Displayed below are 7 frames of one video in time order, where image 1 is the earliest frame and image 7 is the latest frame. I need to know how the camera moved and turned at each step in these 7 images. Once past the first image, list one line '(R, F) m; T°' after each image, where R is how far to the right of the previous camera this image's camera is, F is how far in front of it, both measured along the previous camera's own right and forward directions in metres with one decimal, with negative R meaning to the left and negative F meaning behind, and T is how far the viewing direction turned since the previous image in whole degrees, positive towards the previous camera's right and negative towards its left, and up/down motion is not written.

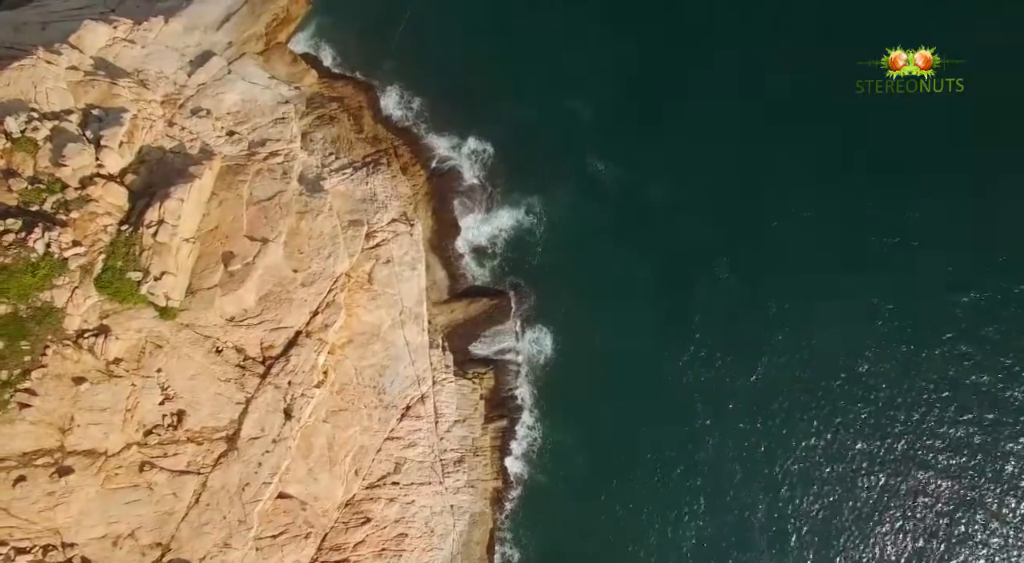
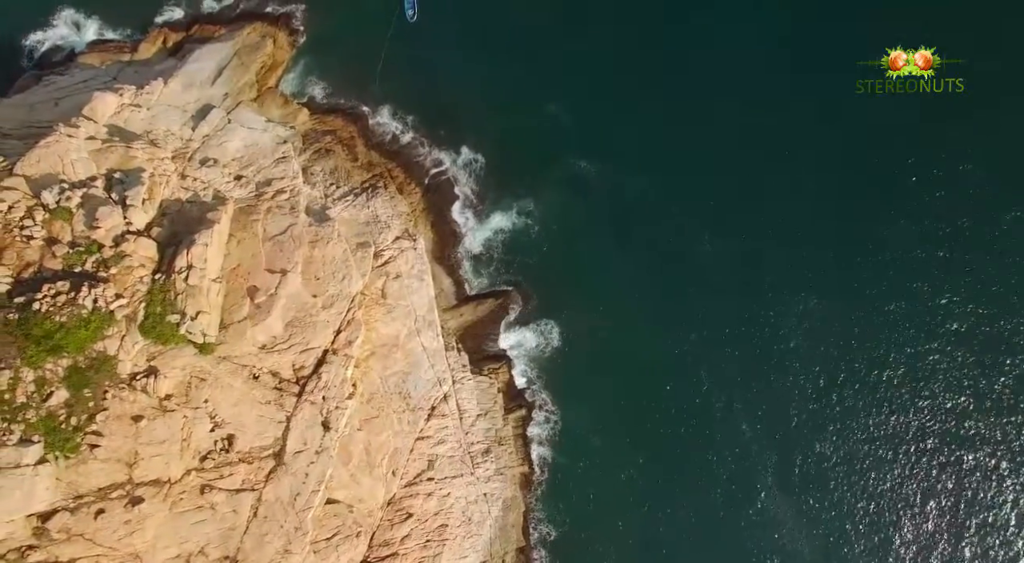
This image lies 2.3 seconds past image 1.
(0.0, -4.1) m; 0°
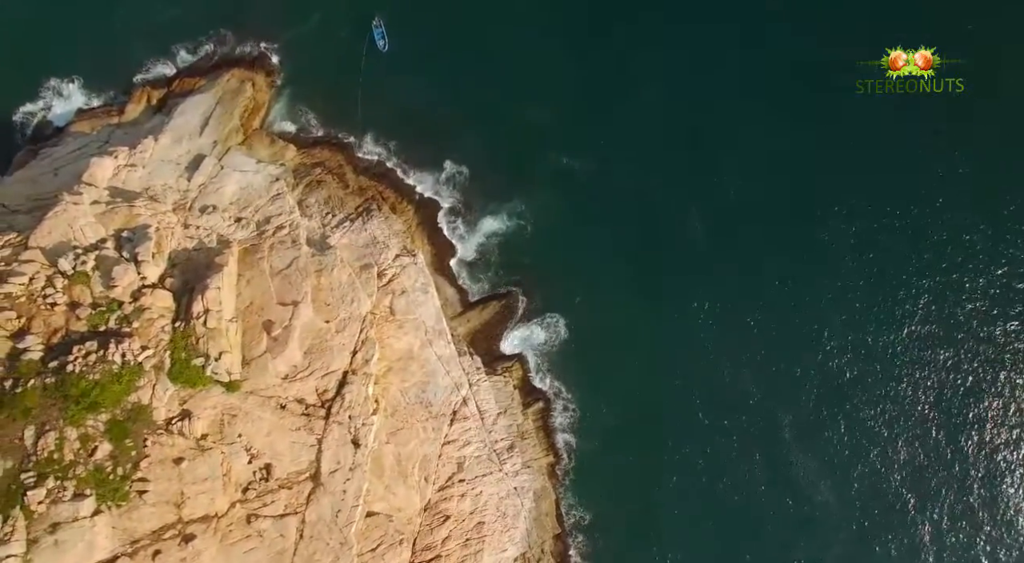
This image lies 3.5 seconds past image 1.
(0.0, -2.2) m; 0°
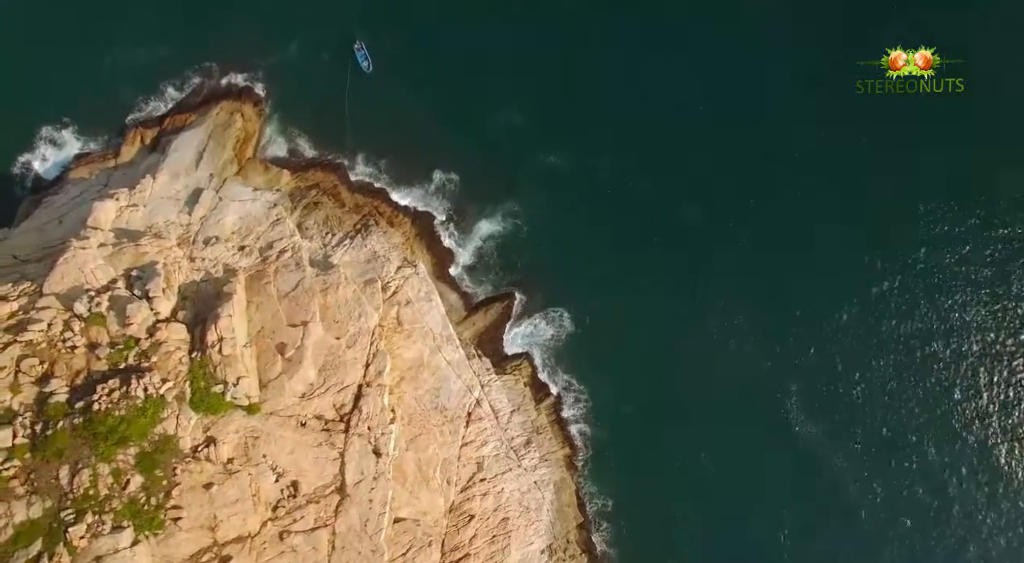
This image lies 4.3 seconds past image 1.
(0.0, -1.5) m; 0°
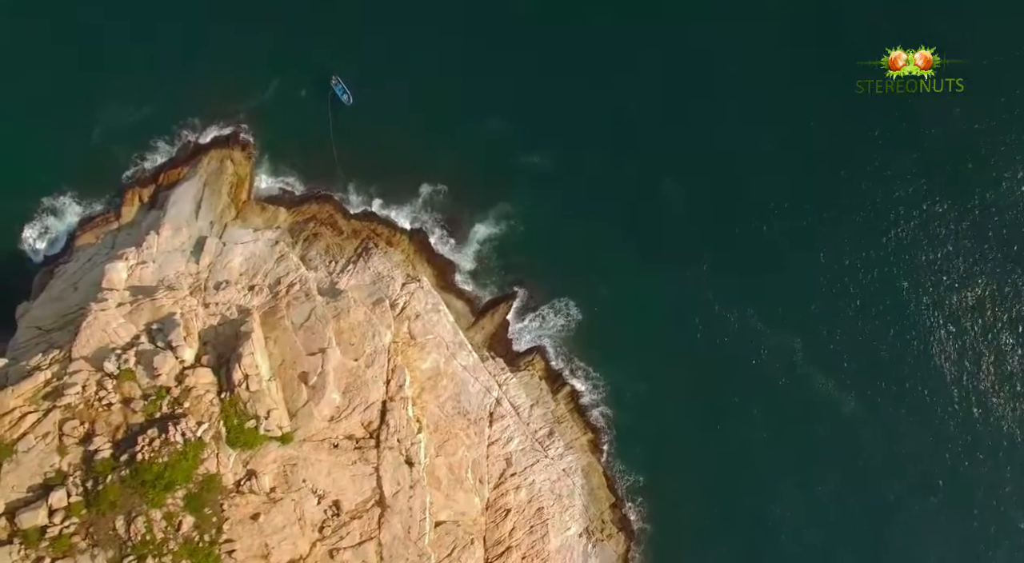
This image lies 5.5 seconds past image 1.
(0.0, -2.3) m; 0°
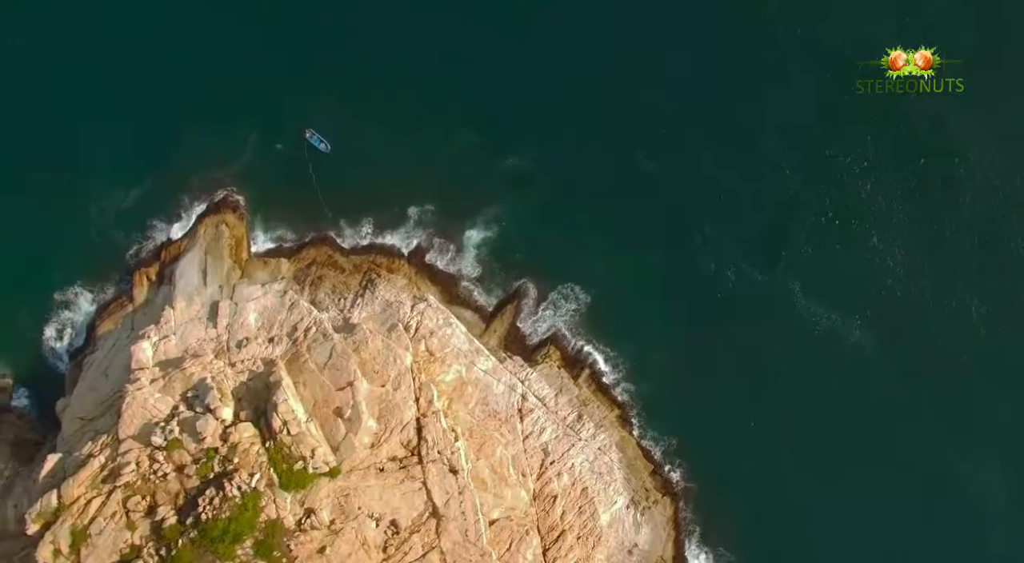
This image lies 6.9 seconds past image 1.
(+0.1, -2.7) m; 0°
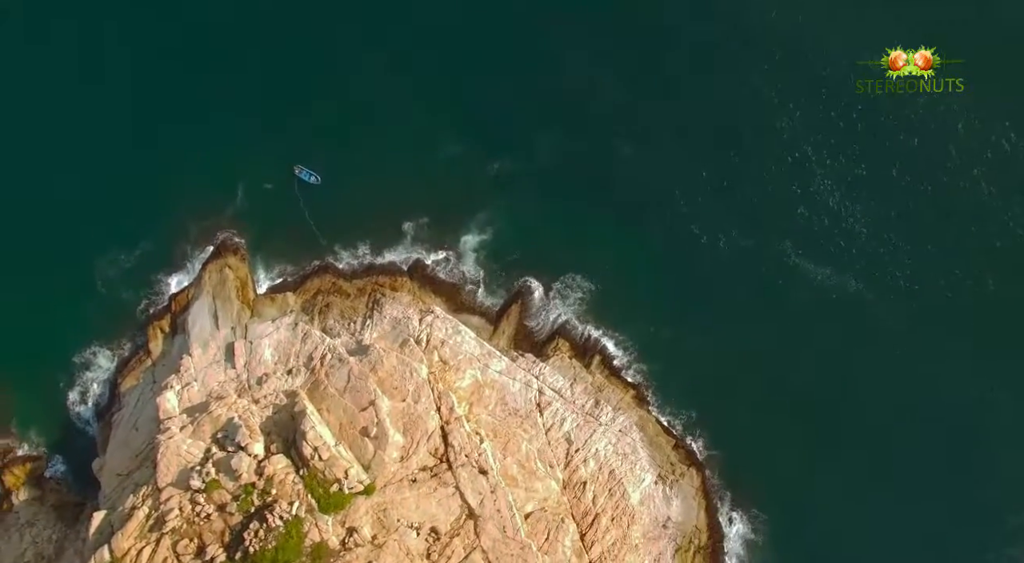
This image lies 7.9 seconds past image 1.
(+0.1, -1.8) m; 0°
